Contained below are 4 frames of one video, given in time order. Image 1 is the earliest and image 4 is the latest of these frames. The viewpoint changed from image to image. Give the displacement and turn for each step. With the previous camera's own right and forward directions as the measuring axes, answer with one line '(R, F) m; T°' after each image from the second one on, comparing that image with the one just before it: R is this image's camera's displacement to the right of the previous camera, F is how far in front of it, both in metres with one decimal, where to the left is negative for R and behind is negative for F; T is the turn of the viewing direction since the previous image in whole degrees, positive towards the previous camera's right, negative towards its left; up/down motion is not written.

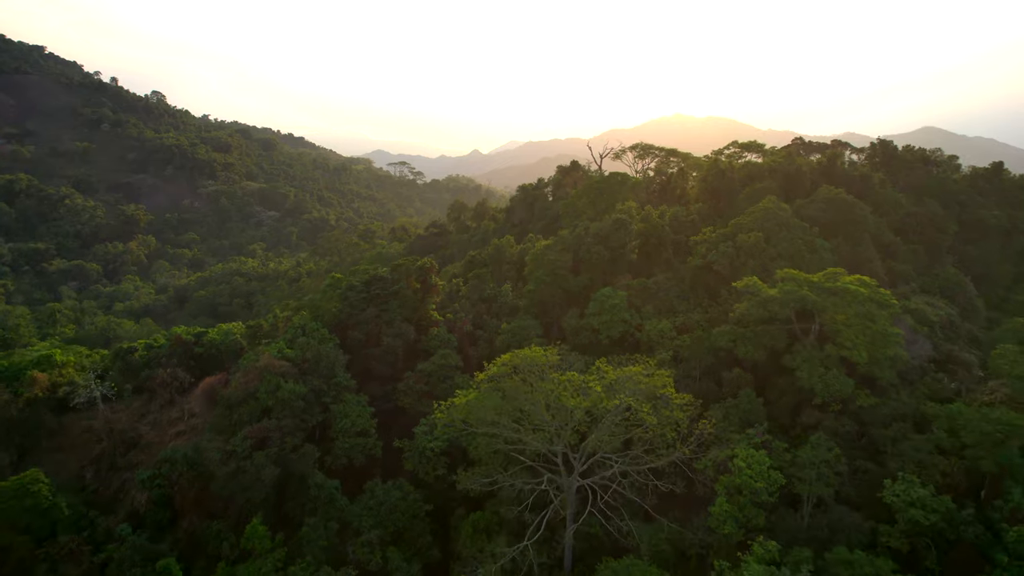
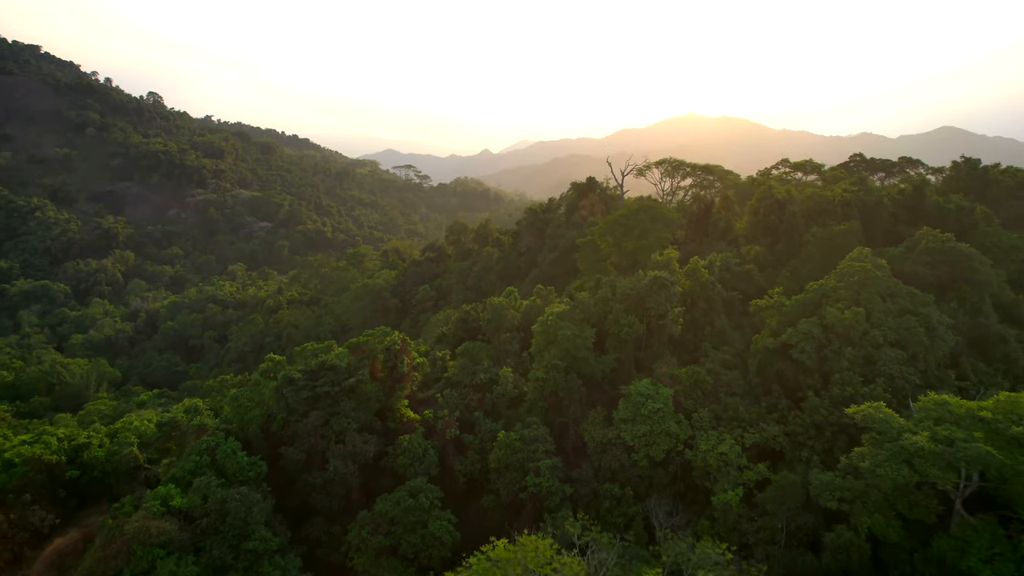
(+0.2, +5.0) m; -1°
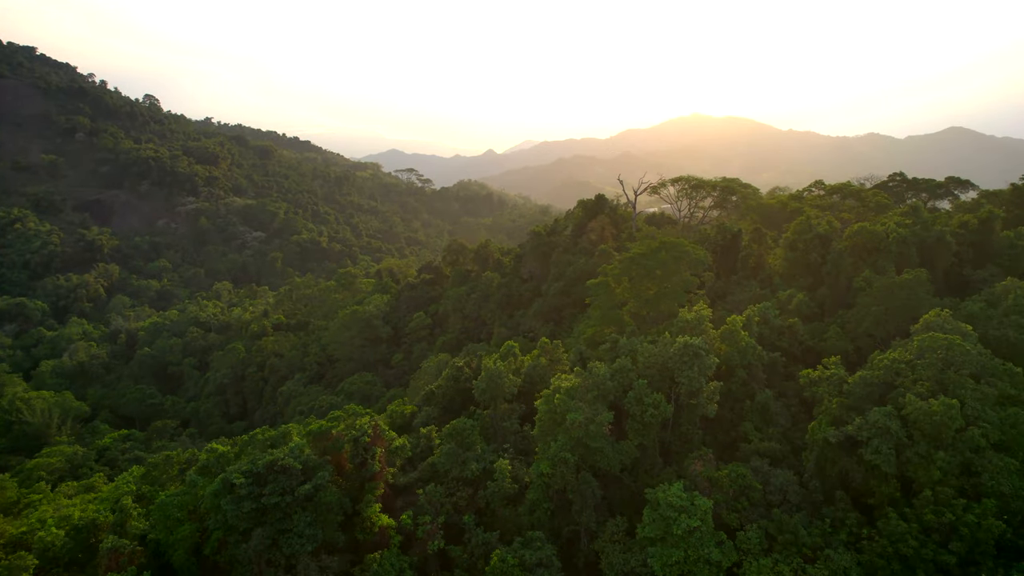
(+0.1, +2.7) m; 0°
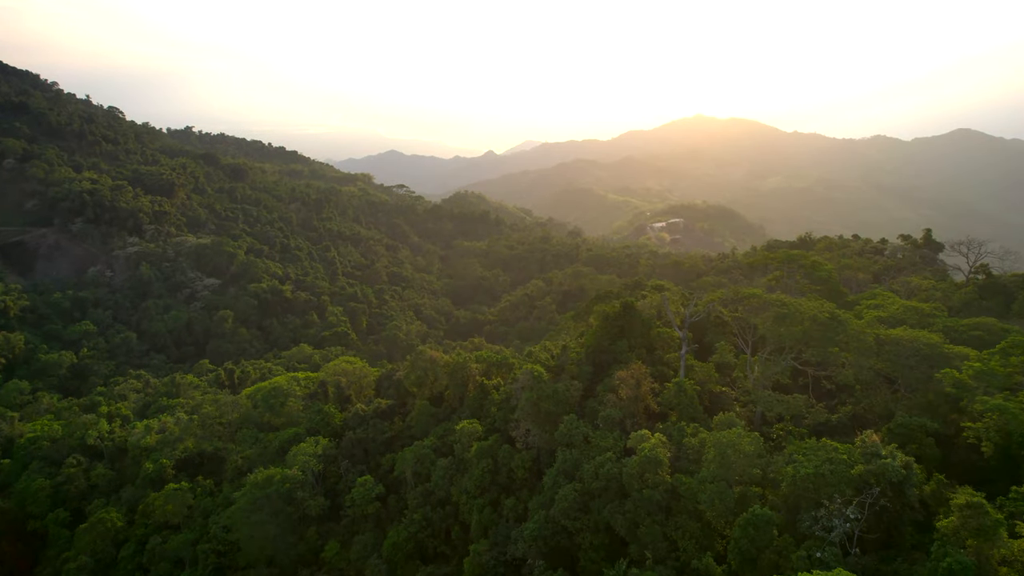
(+0.4, +9.6) m; 0°
